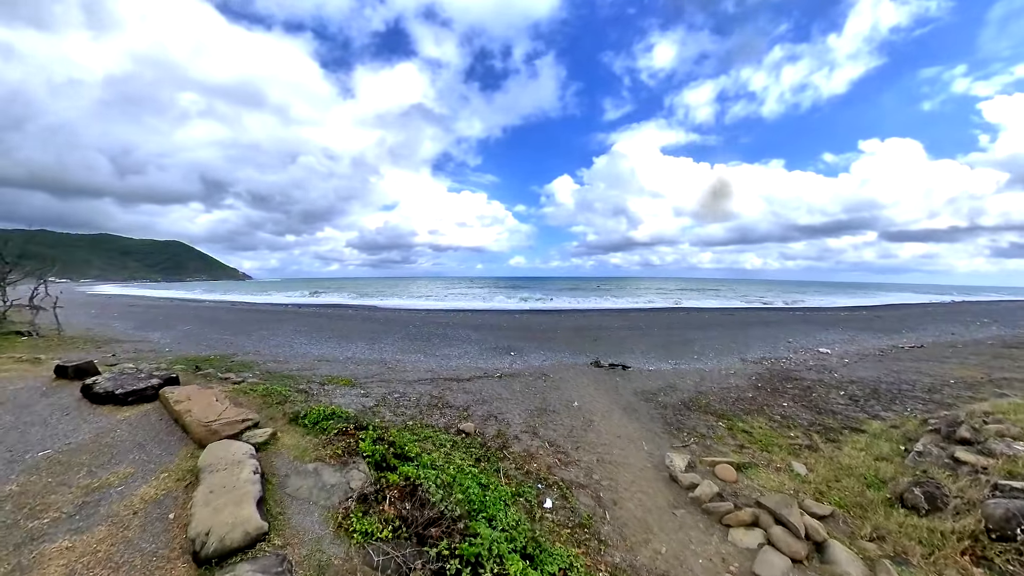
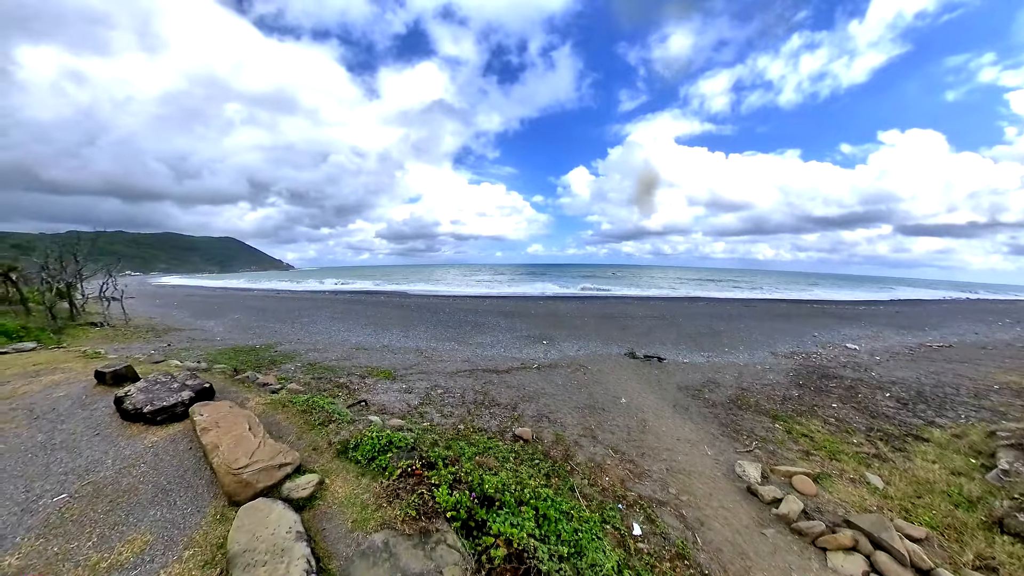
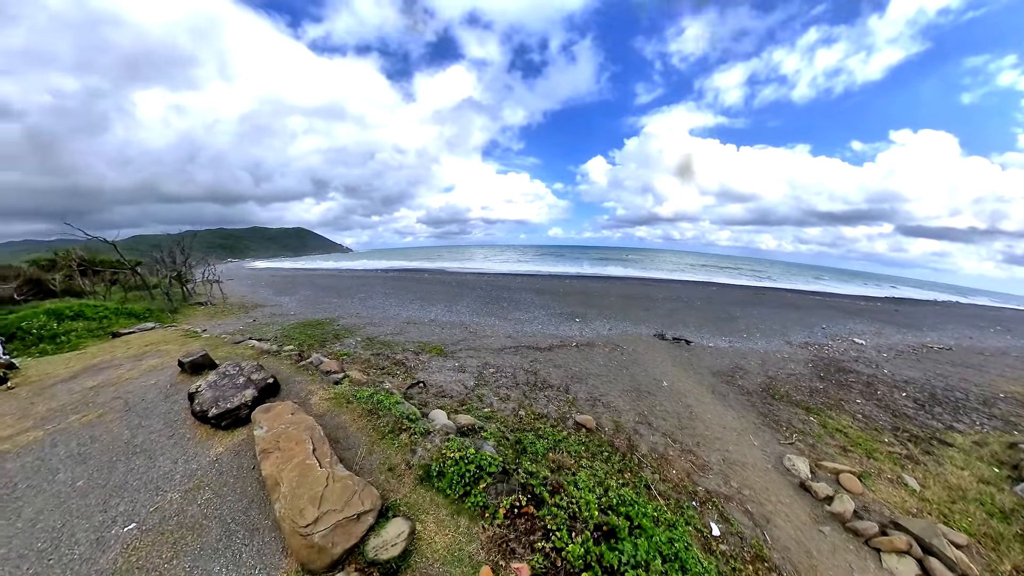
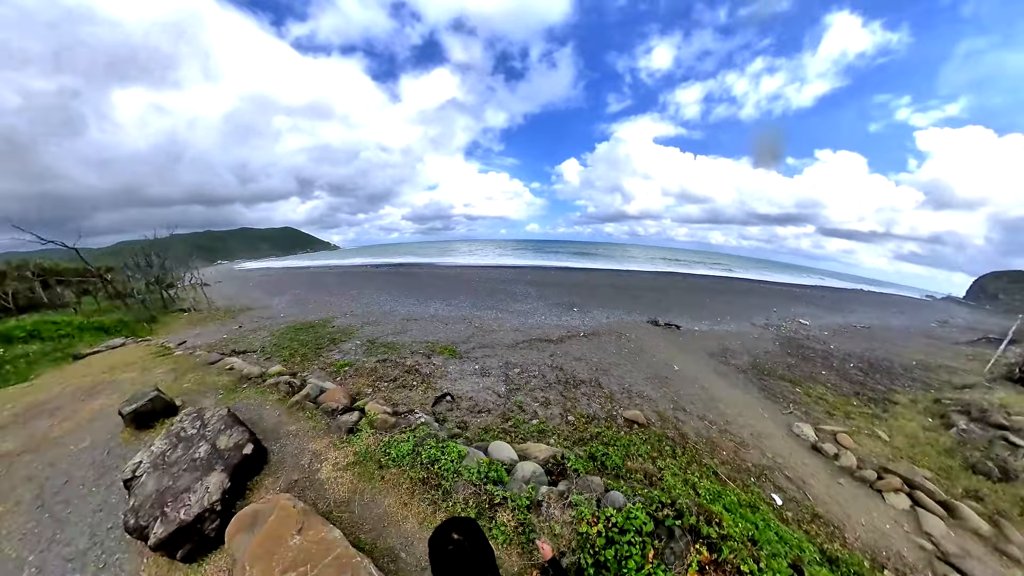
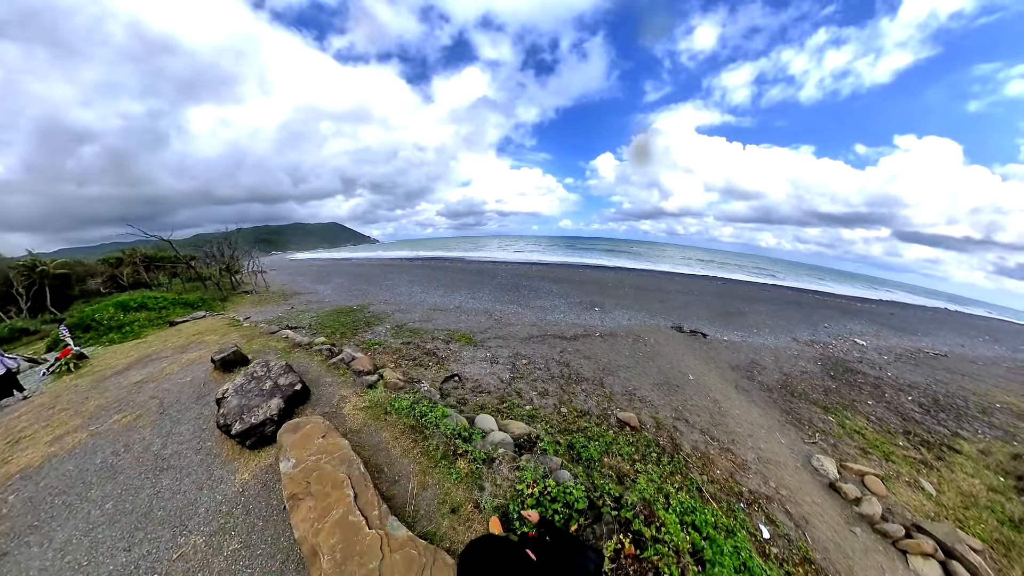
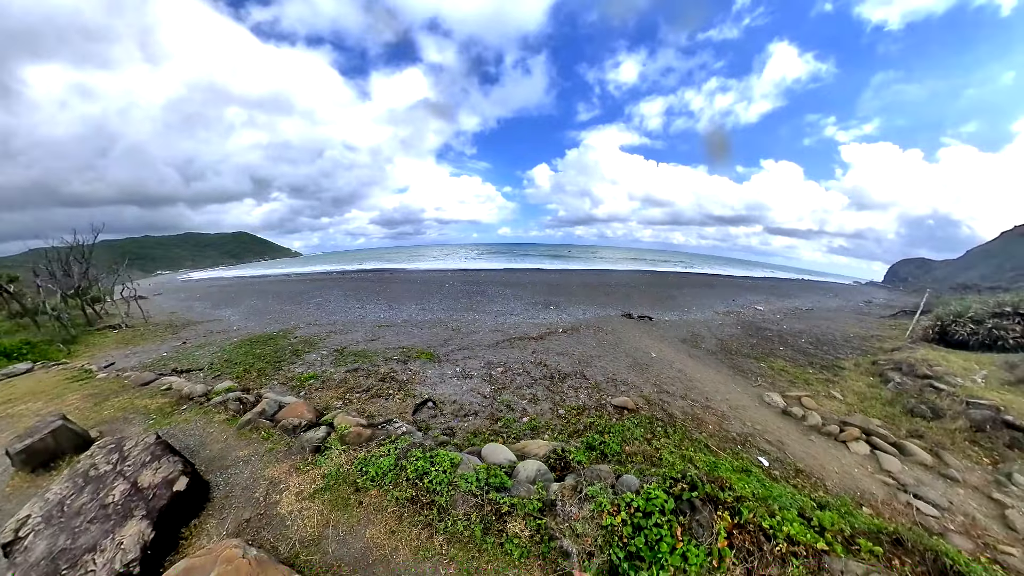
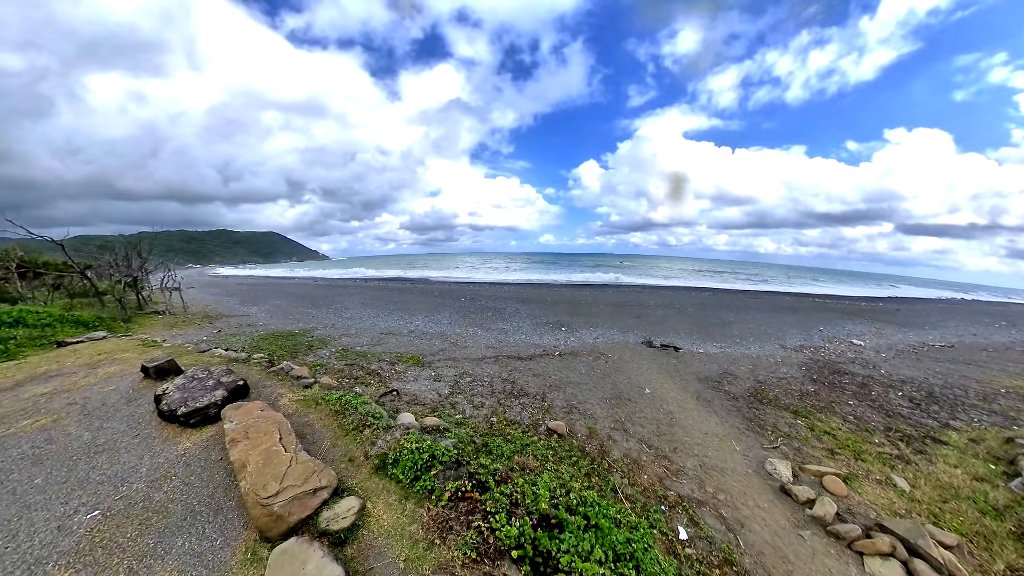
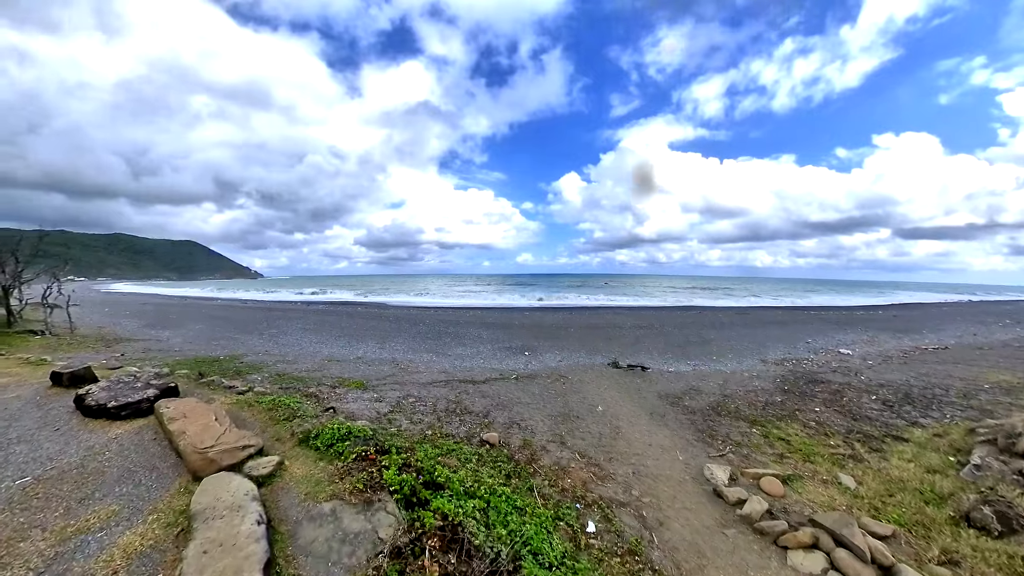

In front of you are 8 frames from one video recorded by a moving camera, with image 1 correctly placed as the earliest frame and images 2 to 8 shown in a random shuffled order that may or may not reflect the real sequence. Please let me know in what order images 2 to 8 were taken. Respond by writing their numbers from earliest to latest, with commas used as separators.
8, 2, 7, 3, 5, 4, 6
